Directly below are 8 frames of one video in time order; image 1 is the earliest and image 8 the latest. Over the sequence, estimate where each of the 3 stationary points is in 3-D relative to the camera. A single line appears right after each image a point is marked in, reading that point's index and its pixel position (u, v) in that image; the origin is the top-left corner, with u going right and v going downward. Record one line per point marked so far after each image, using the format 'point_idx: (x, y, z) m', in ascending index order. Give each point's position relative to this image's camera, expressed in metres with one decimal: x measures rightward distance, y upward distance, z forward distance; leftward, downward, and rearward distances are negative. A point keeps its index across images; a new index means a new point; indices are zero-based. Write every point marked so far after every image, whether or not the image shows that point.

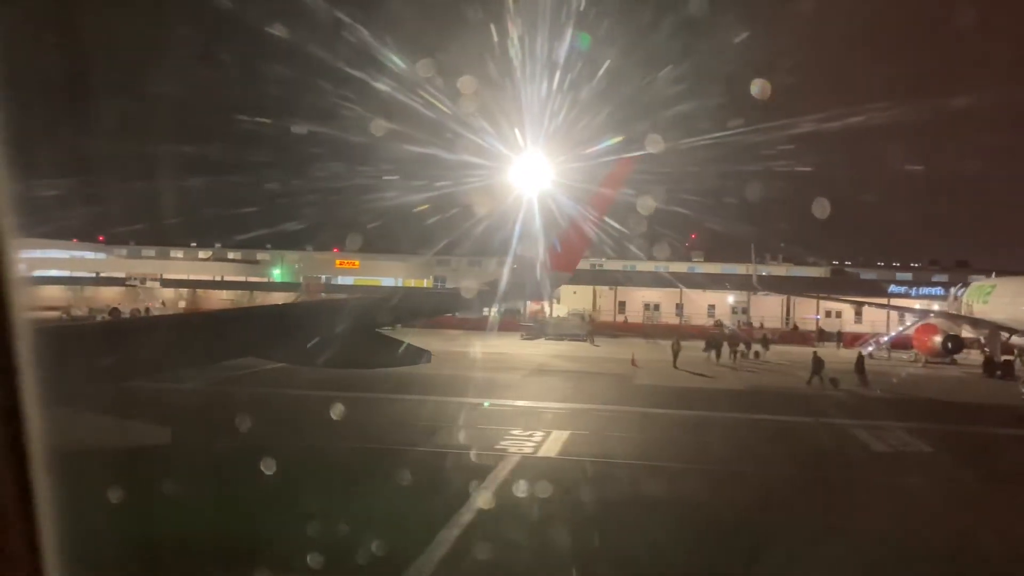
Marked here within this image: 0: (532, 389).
0: (+0.4, -2.4, +18.3) m
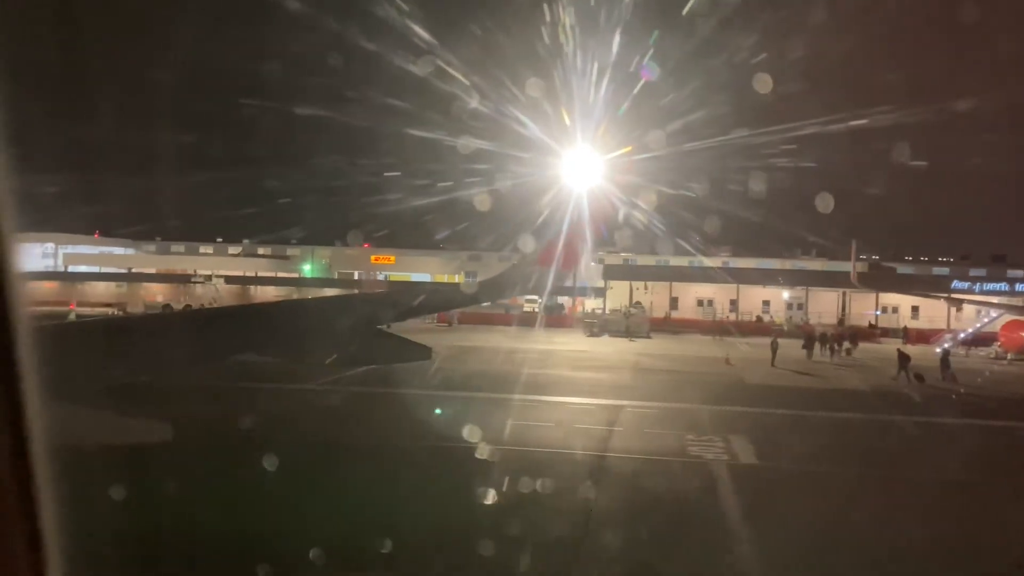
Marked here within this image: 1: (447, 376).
0: (+1.9, -2.3, +17.4) m
1: (-1.8, -2.1, +18.3) m
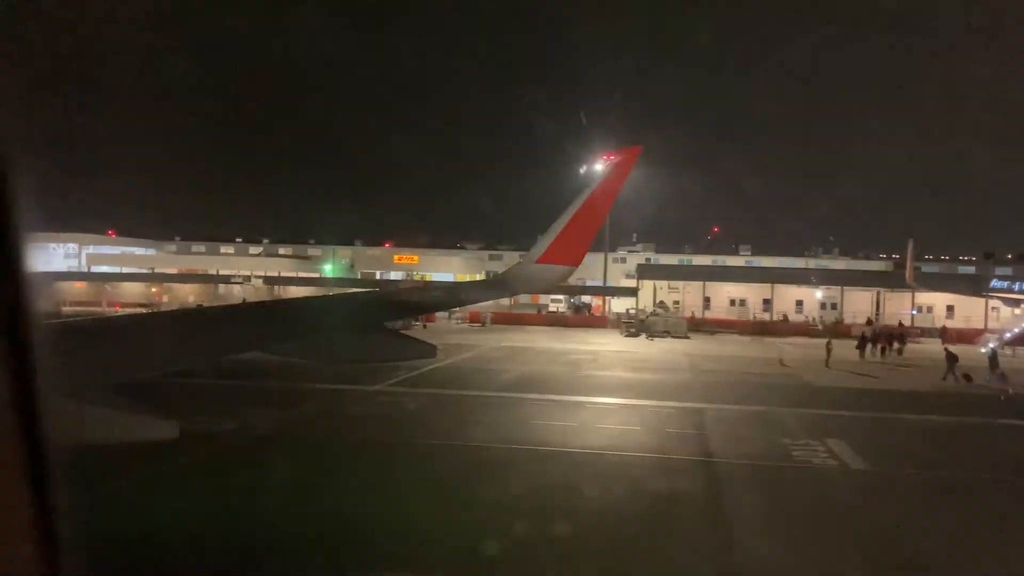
0: (+2.7, -2.3, +16.9) m
1: (-1.0, -2.1, +17.9) m
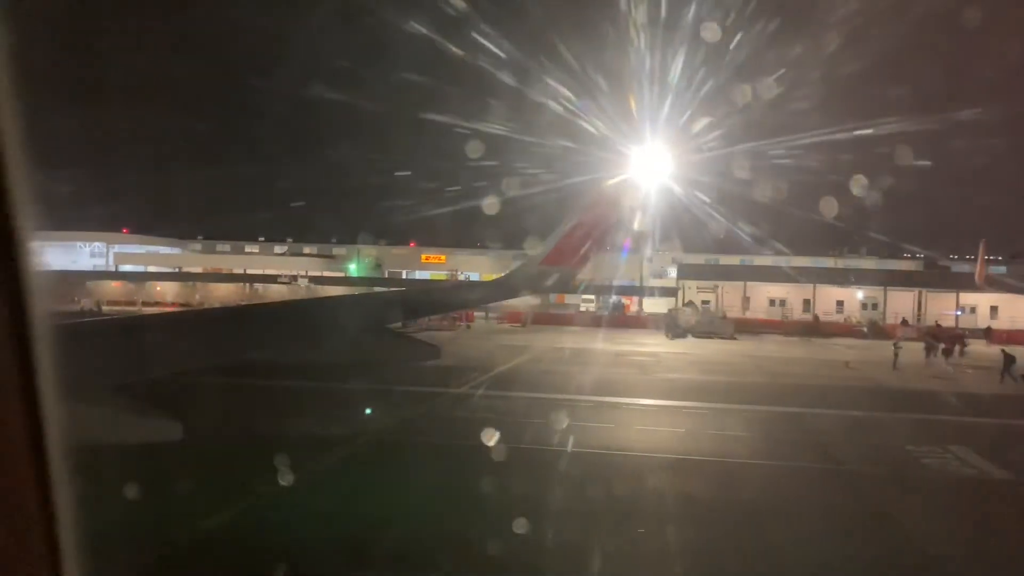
0: (+3.6, -2.2, +16.4) m
1: (-0.1, -2.1, +17.4) m
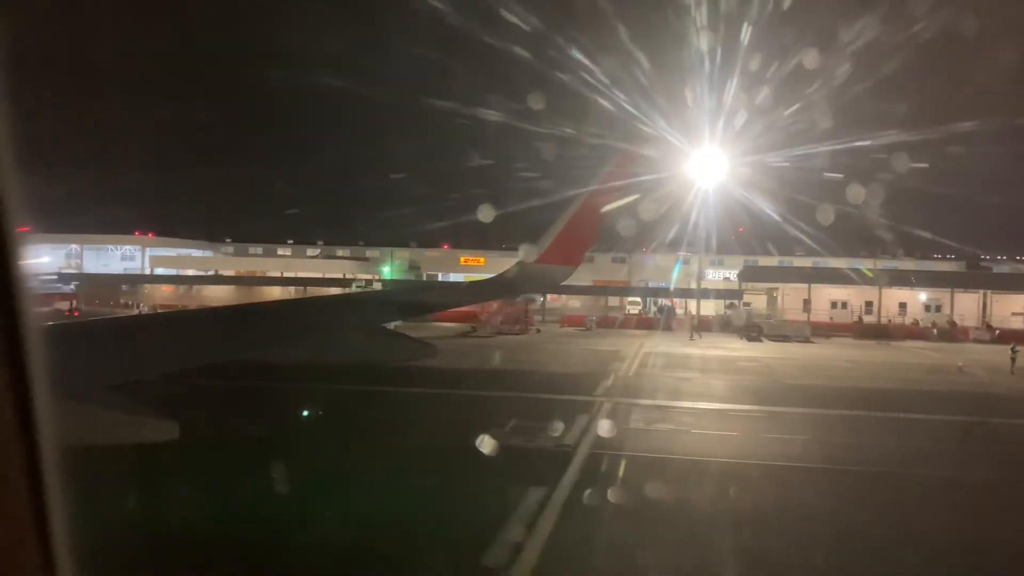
0: (+4.5, -2.2, +15.1) m
1: (+0.9, -2.1, +16.2) m
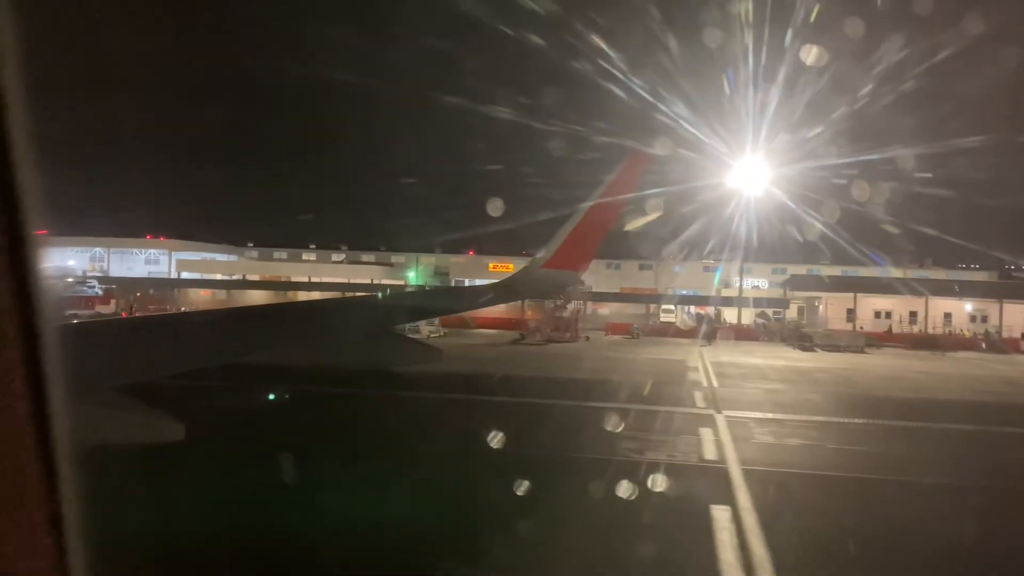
0: (+5.2, -2.4, +14.4) m
1: (+1.6, -2.2, +15.5) m
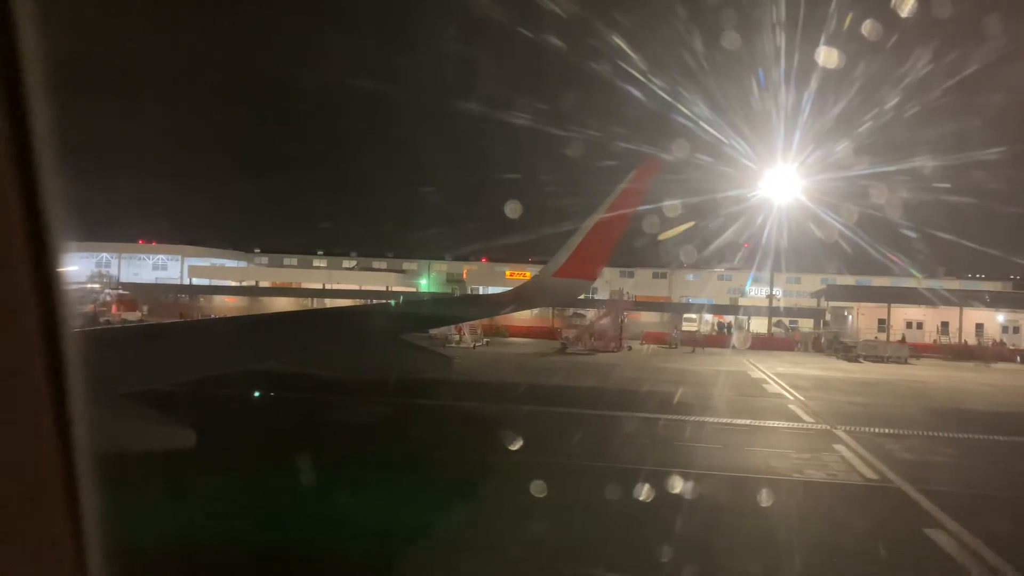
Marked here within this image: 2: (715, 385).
0: (+5.7, -2.6, +13.9) m
1: (+2.1, -2.4, +15.1) m
2: (+4.7, -2.4, +16.1) m
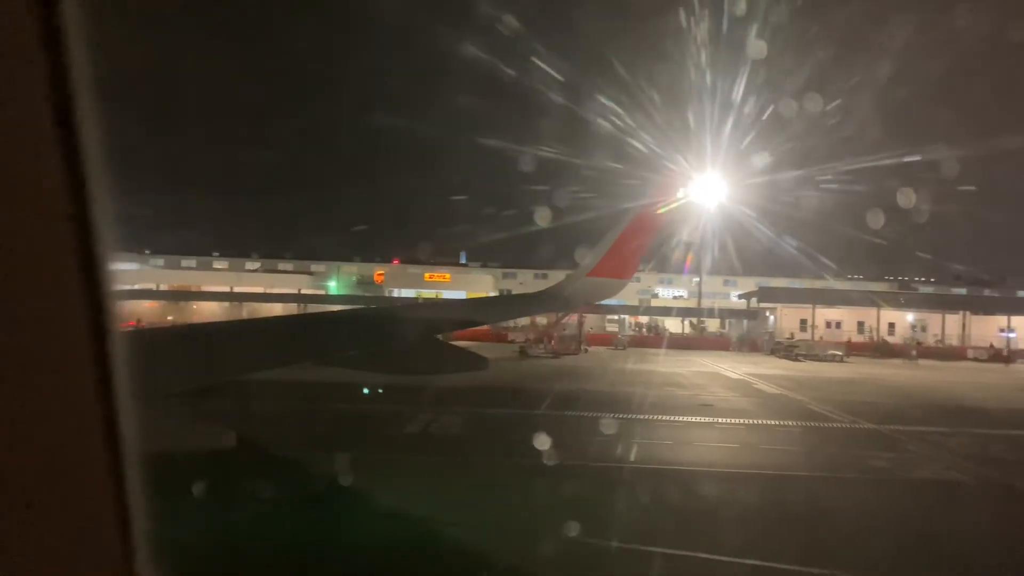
0: (+5.2, -2.7, +15.2) m
1: (+1.5, -2.5, +16.2) m
2: (+4.1, -2.6, +17.3) m
